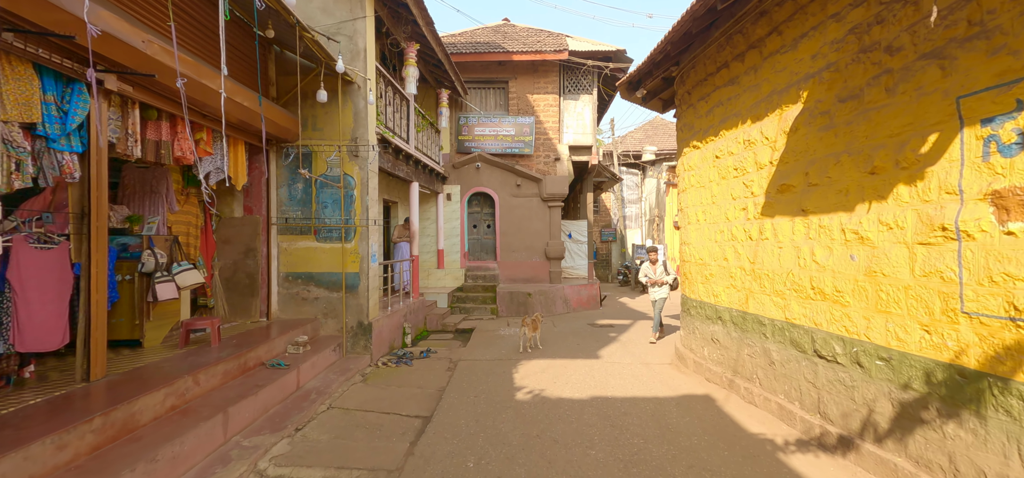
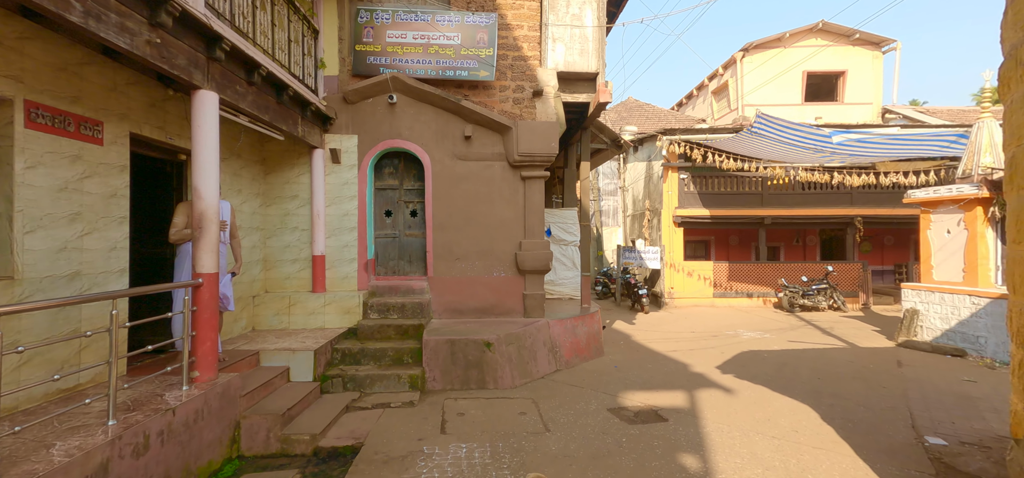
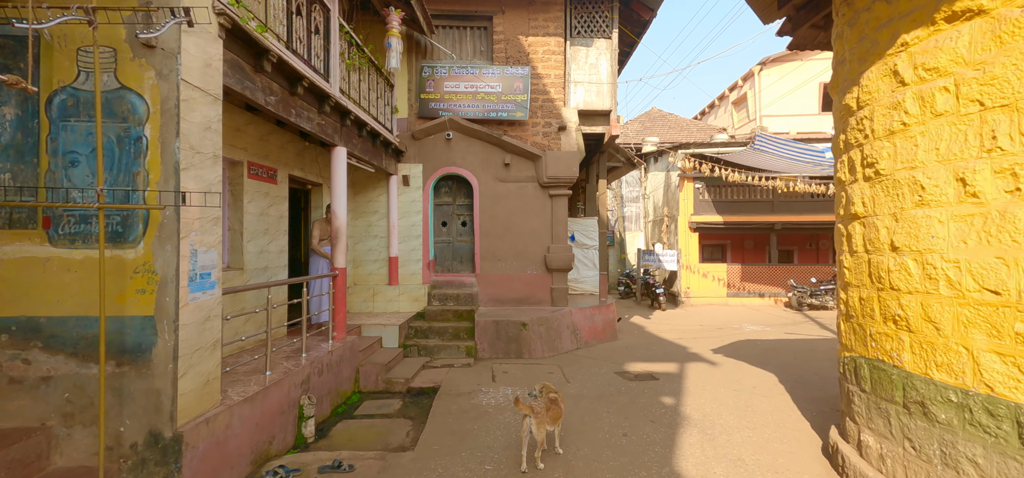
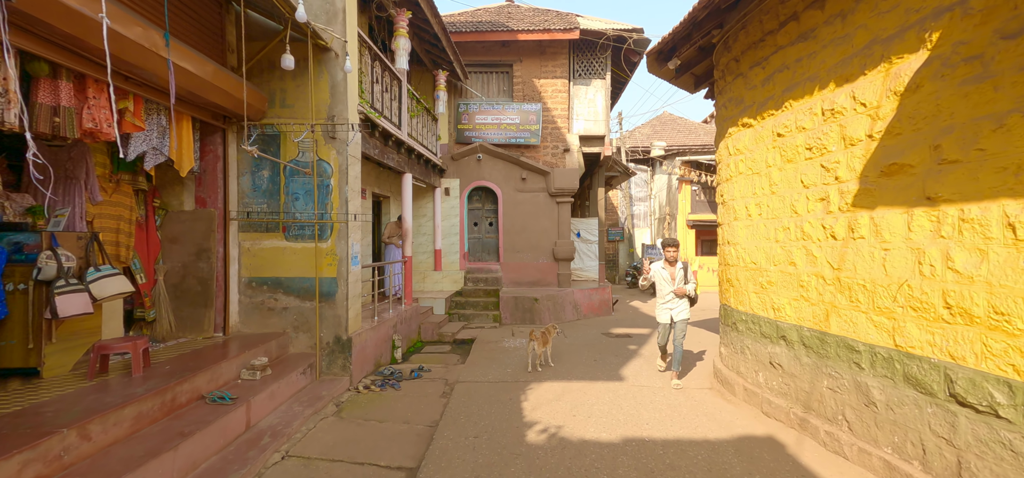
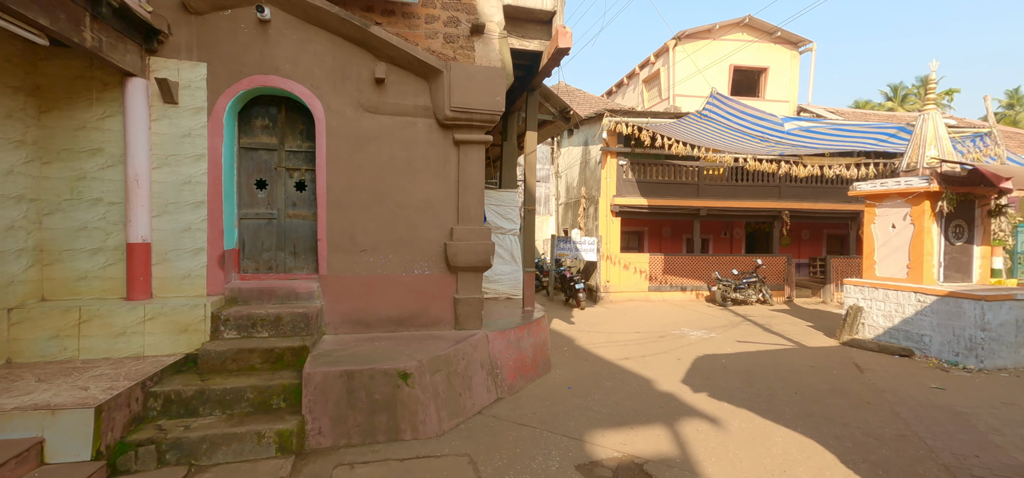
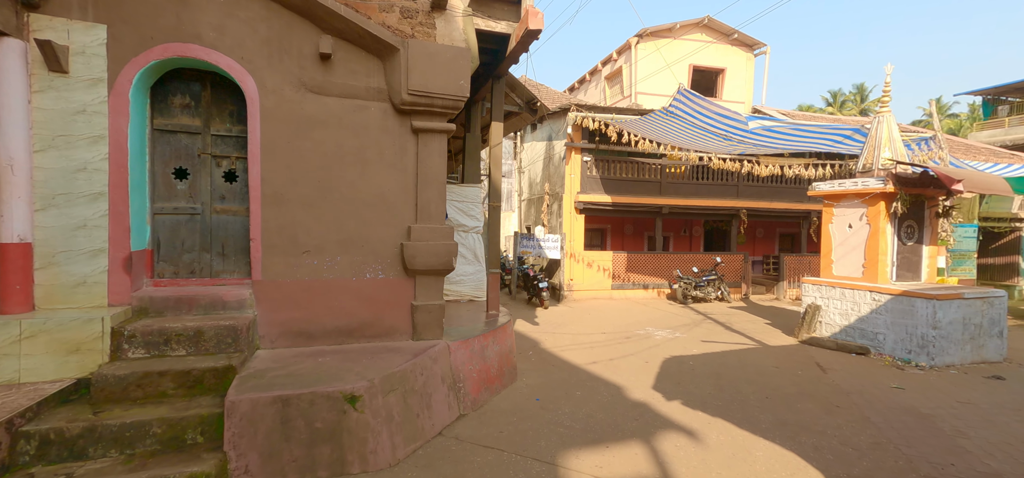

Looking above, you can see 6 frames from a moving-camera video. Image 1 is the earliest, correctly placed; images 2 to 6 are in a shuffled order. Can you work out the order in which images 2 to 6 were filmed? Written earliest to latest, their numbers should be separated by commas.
4, 3, 2, 5, 6
